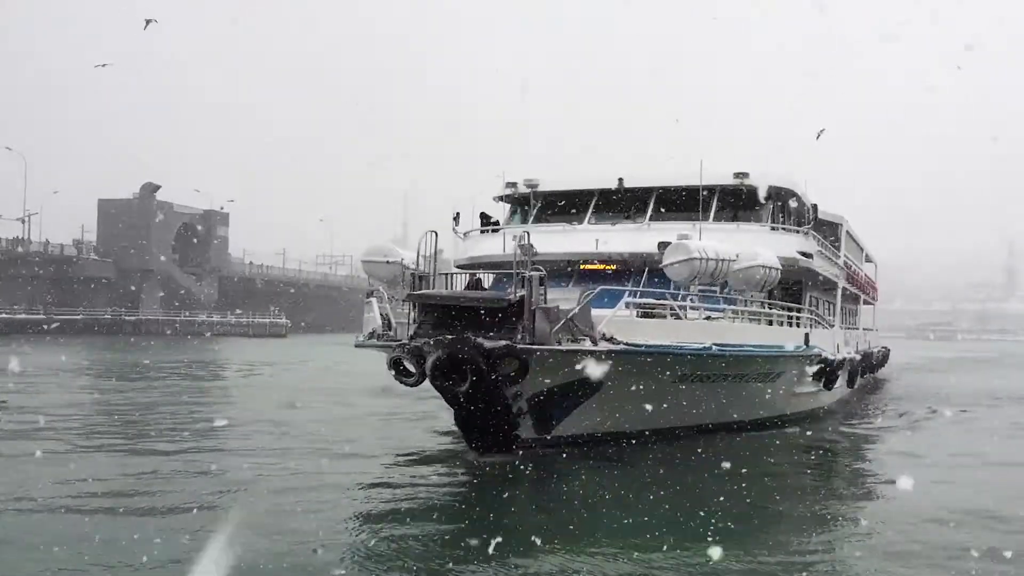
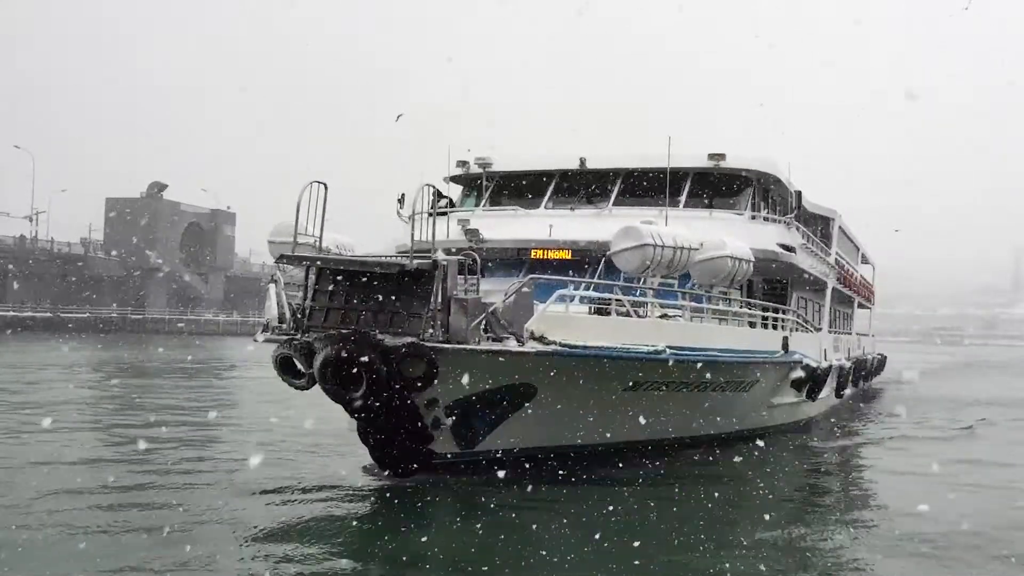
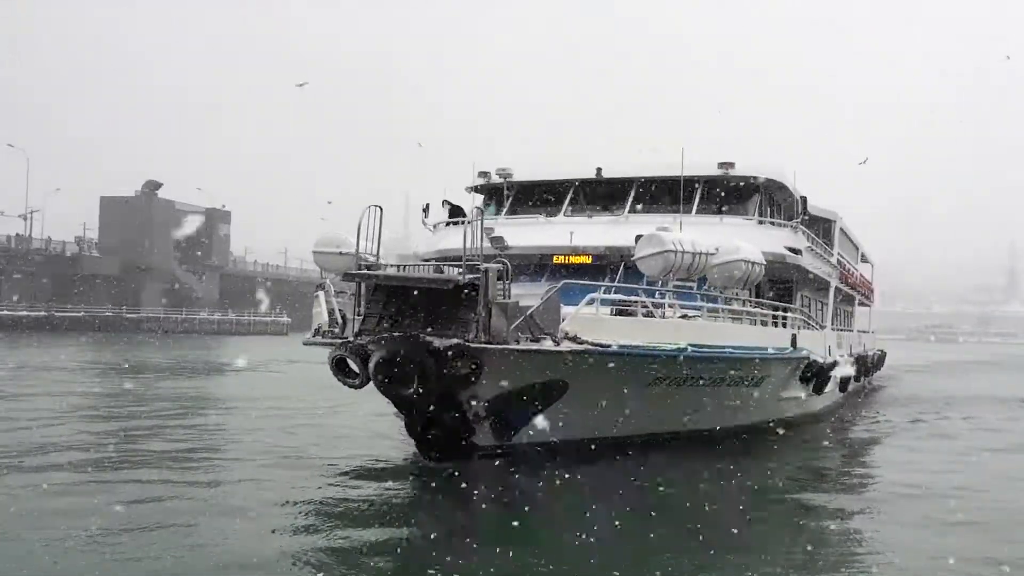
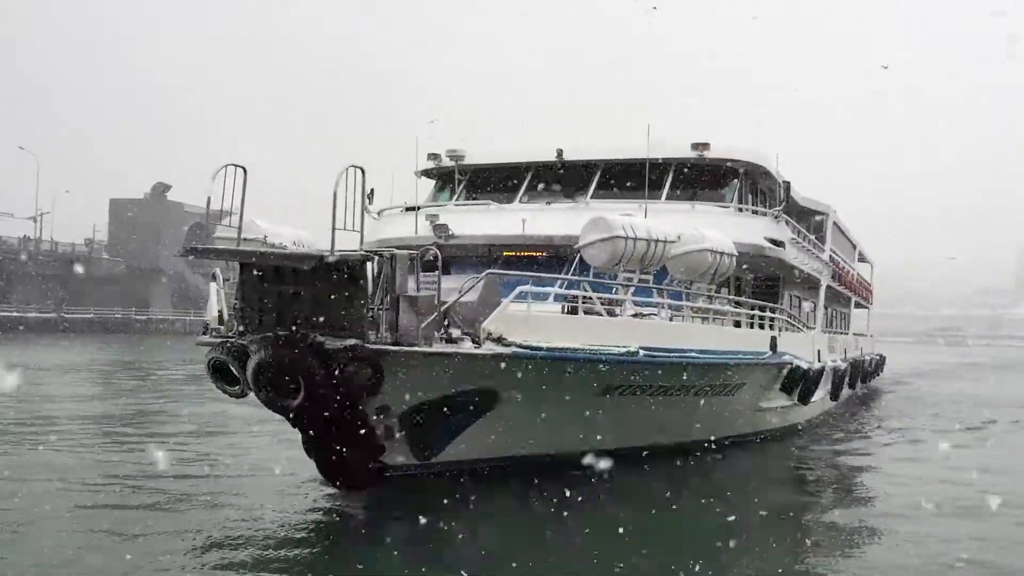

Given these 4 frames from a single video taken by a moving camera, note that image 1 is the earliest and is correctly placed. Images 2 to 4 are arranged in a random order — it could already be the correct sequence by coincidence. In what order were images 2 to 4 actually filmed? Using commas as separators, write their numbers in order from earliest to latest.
3, 2, 4
